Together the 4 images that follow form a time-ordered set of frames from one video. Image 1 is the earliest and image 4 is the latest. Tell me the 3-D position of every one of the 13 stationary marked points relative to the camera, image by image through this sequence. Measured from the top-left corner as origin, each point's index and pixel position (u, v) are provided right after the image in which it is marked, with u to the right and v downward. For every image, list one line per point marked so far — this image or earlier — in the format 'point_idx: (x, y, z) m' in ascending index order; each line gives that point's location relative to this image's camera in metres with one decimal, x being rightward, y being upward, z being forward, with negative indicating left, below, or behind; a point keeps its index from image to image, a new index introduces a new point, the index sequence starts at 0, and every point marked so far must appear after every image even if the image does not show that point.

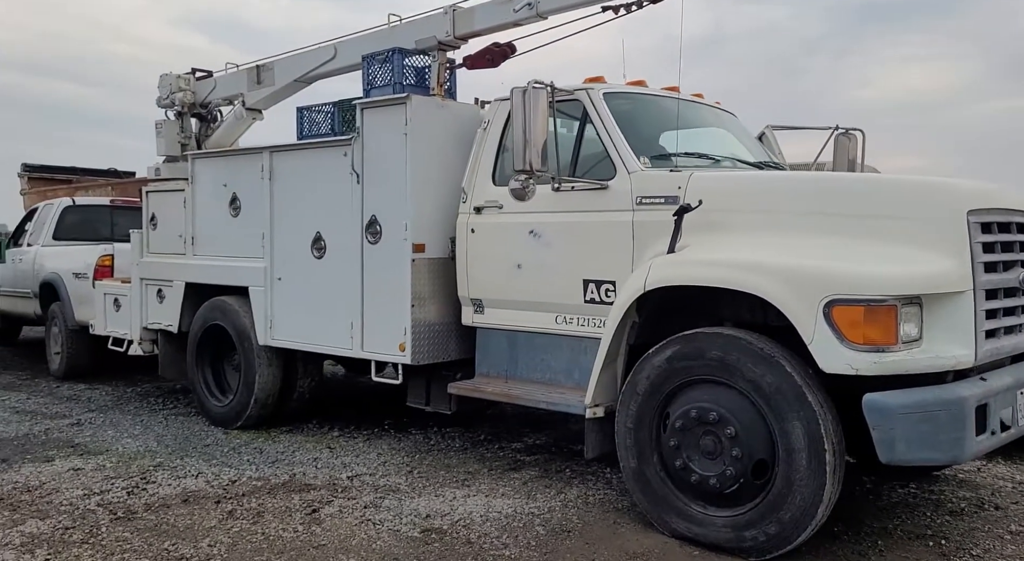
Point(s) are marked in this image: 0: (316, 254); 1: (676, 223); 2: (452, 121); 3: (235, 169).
0: (-1.3, +0.2, +6.4) m
1: (+0.9, +0.3, +4.7) m
2: (-0.4, +1.0, +5.9) m
3: (-2.1, +0.9, +7.0) m
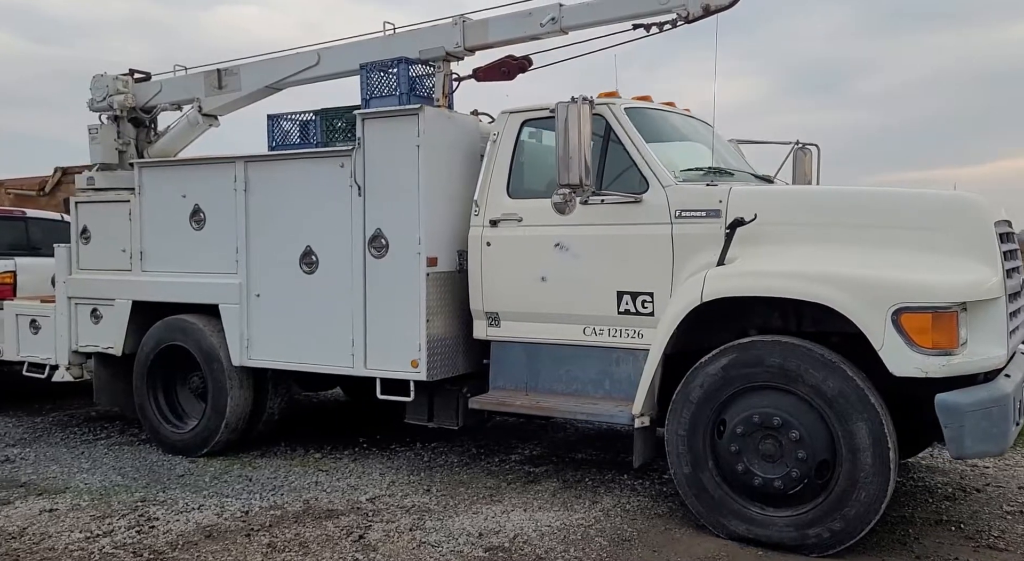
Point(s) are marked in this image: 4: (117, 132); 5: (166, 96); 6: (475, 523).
0: (-1.4, +0.1, +6.1) m
1: (+1.1, +0.2, +4.9) m
2: (-0.3, +0.9, +5.8) m
3: (-2.2, +0.7, +6.5) m
4: (-3.2, +1.2, +7.4) m
5: (-2.8, +1.5, +7.7) m
6: (-0.2, -1.3, +5.0) m
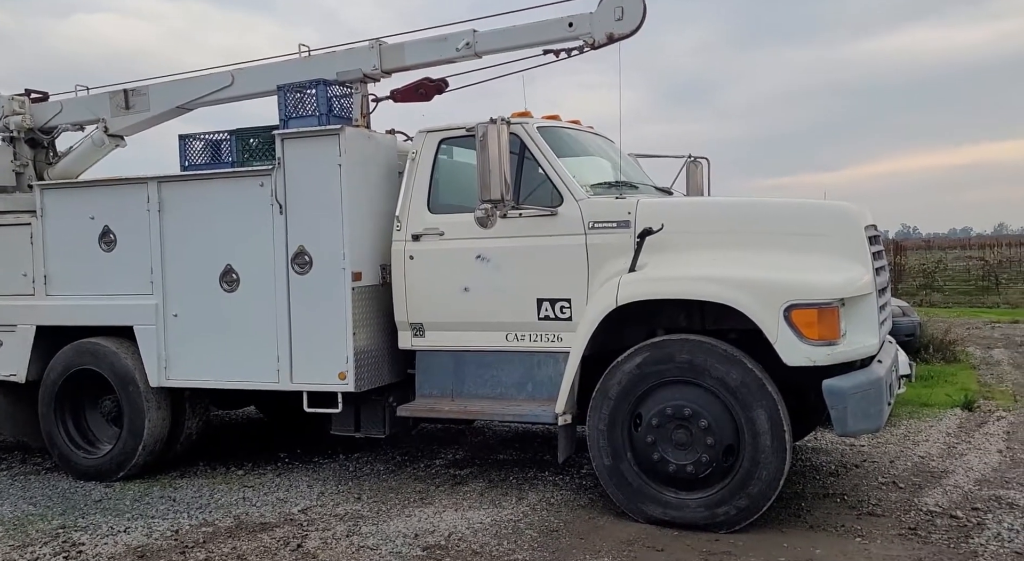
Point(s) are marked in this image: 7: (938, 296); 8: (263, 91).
0: (-1.9, 0.0, +6.2) m
1: (+0.7, +0.2, +5.4) m
2: (-0.9, +0.8, +6.1) m
3: (-2.9, +0.6, +6.5) m
4: (-3.9, +1.0, +7.2) m
5: (-3.6, +1.3, +7.5) m
6: (-0.6, -1.4, +5.2) m
7: (+8.1, -0.3, +17.7) m
8: (-1.9, +1.5, +7.1) m
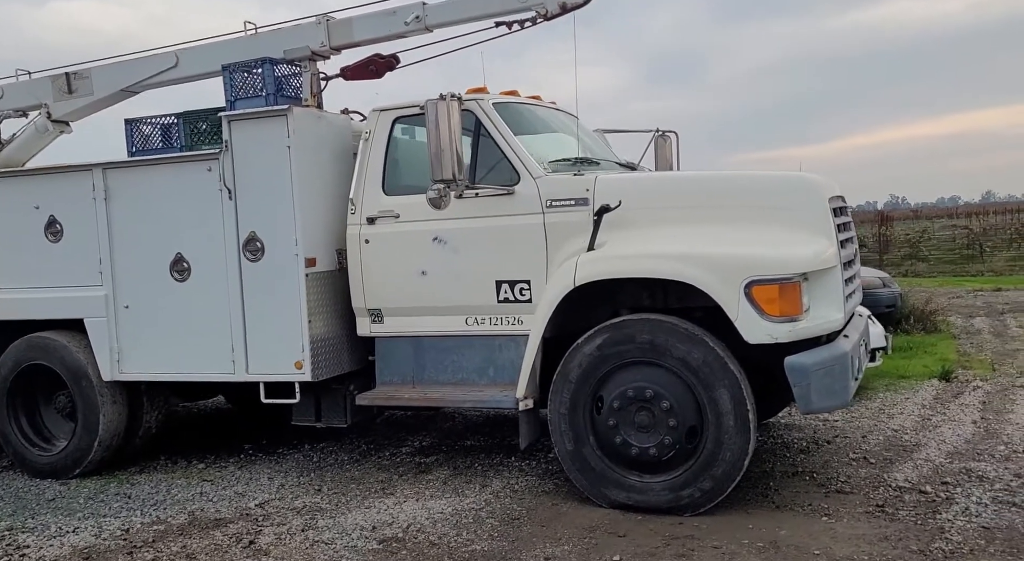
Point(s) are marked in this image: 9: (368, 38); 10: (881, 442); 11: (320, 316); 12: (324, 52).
0: (-2.2, 0.0, +6.0) m
1: (+0.5, +0.3, +5.2) m
2: (-1.2, +0.9, +5.9) m
3: (-3.1, +0.6, +6.3) m
4: (-4.2, +1.0, +7.0) m
5: (-3.9, +1.4, +7.3) m
6: (-0.8, -1.3, +5.1) m
7: (+7.7, +0.3, +17.6) m
8: (-2.2, +1.5, +6.9) m
9: (-1.0, +1.7, +6.5) m
10: (+2.5, -1.1, +6.1) m
11: (-1.2, -0.2, +5.7) m
12: (-1.3, +1.6, +6.4) m
